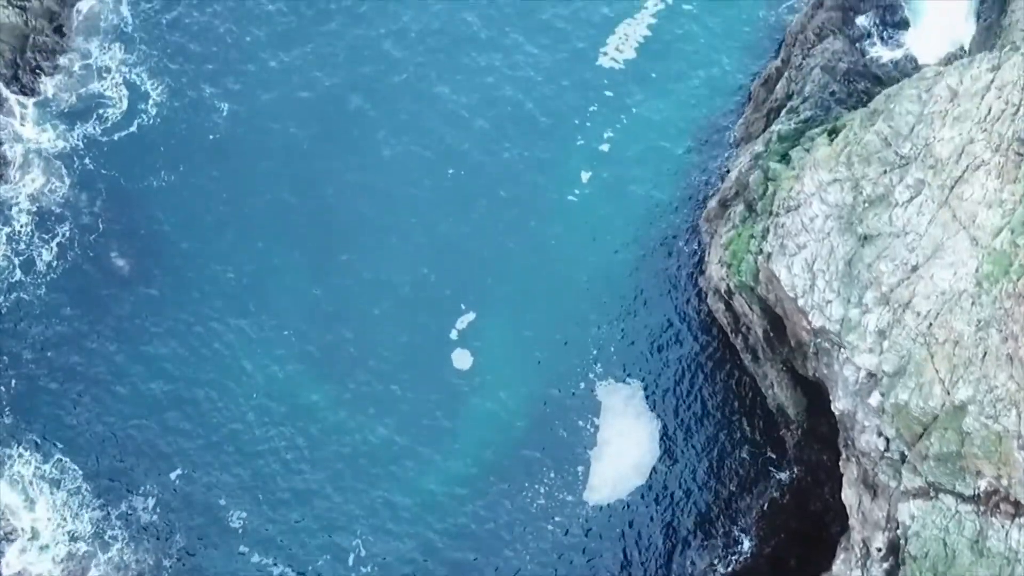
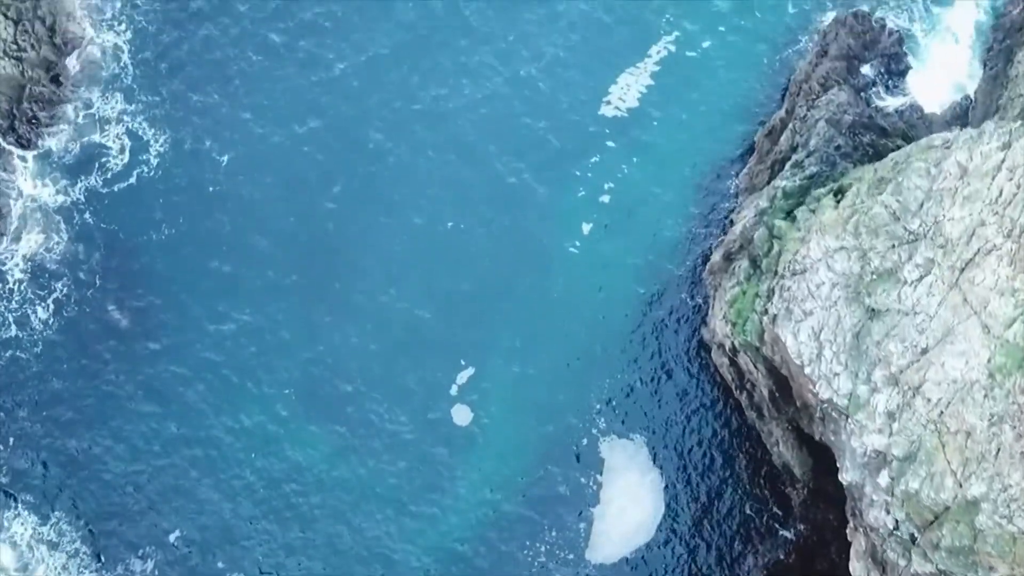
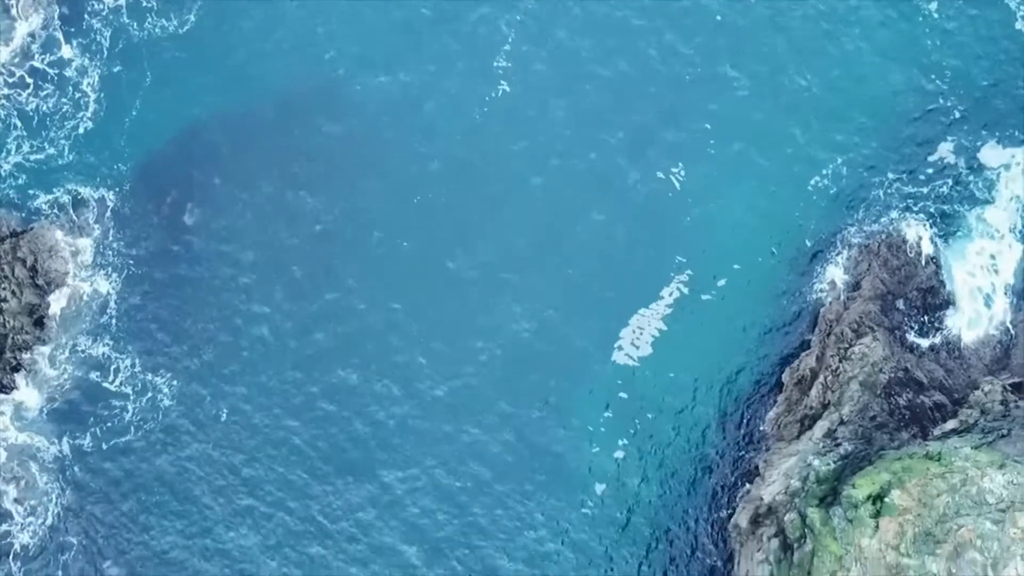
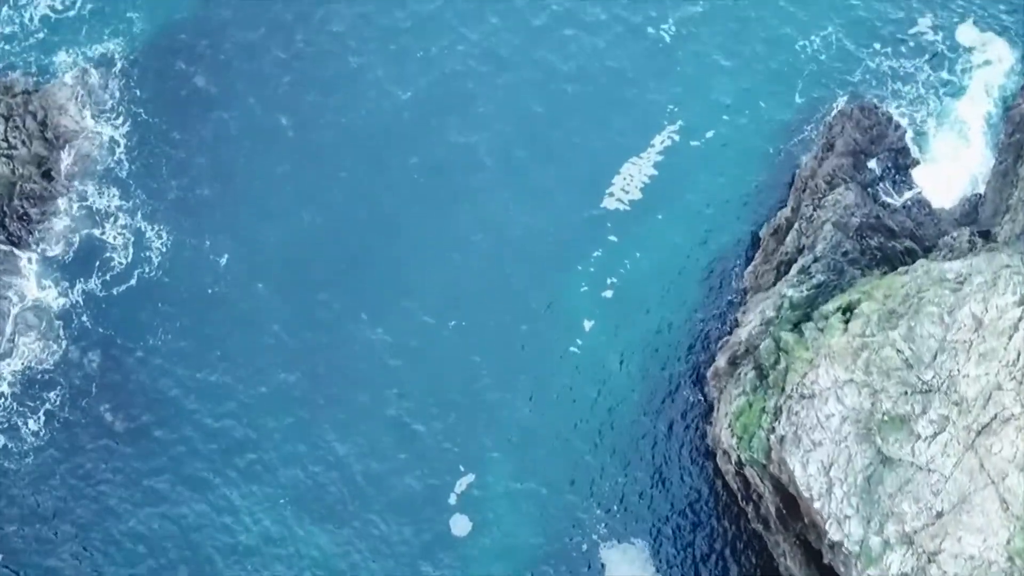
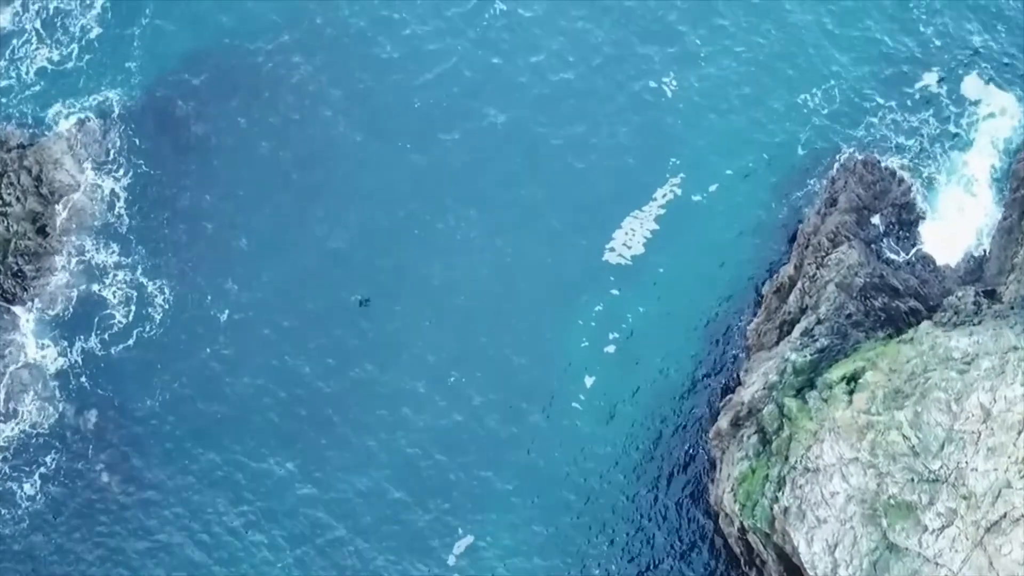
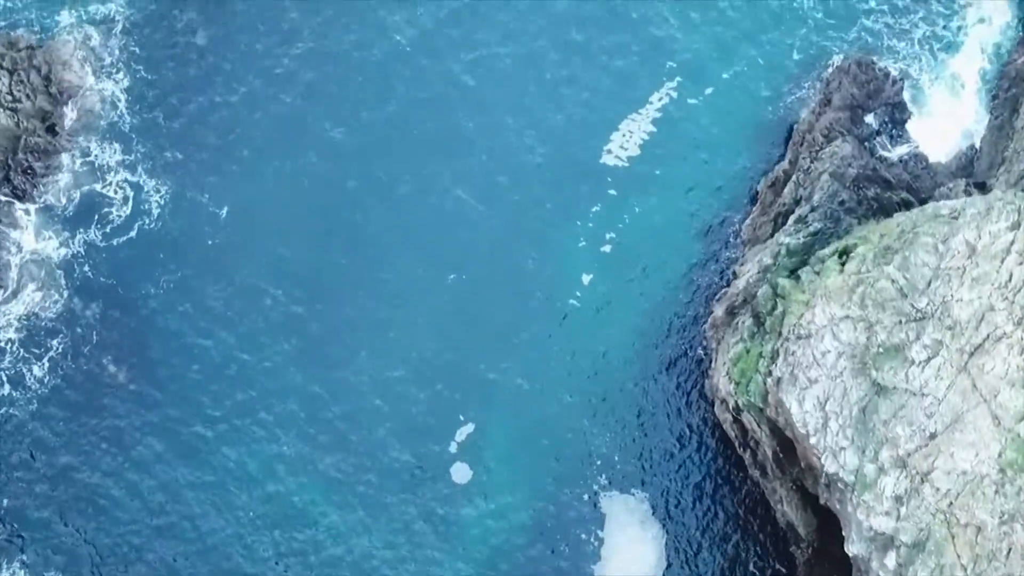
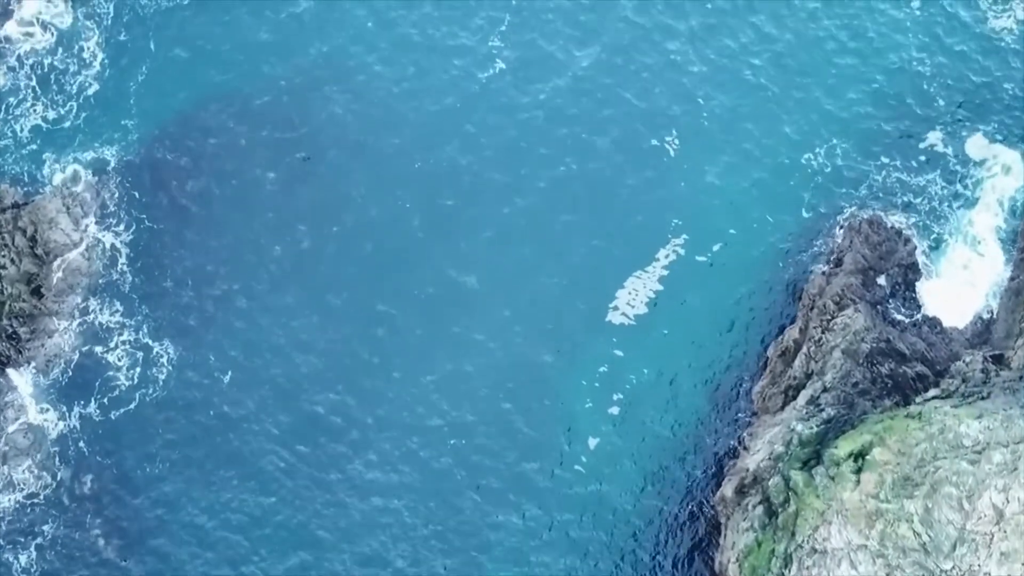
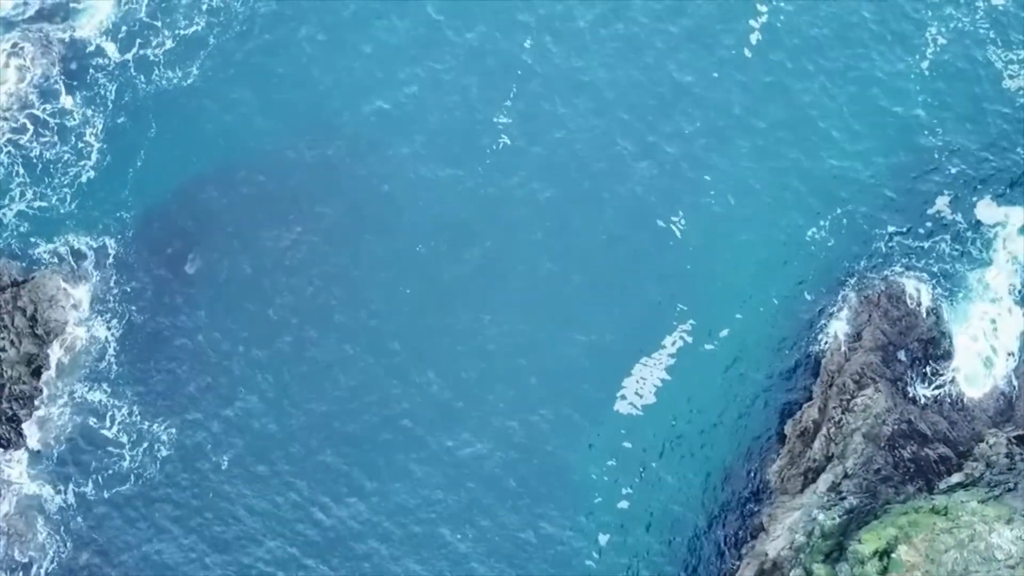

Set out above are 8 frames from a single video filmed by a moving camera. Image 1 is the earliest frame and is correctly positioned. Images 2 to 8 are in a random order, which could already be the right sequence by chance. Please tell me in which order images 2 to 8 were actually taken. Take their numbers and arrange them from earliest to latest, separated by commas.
2, 6, 4, 5, 7, 8, 3
